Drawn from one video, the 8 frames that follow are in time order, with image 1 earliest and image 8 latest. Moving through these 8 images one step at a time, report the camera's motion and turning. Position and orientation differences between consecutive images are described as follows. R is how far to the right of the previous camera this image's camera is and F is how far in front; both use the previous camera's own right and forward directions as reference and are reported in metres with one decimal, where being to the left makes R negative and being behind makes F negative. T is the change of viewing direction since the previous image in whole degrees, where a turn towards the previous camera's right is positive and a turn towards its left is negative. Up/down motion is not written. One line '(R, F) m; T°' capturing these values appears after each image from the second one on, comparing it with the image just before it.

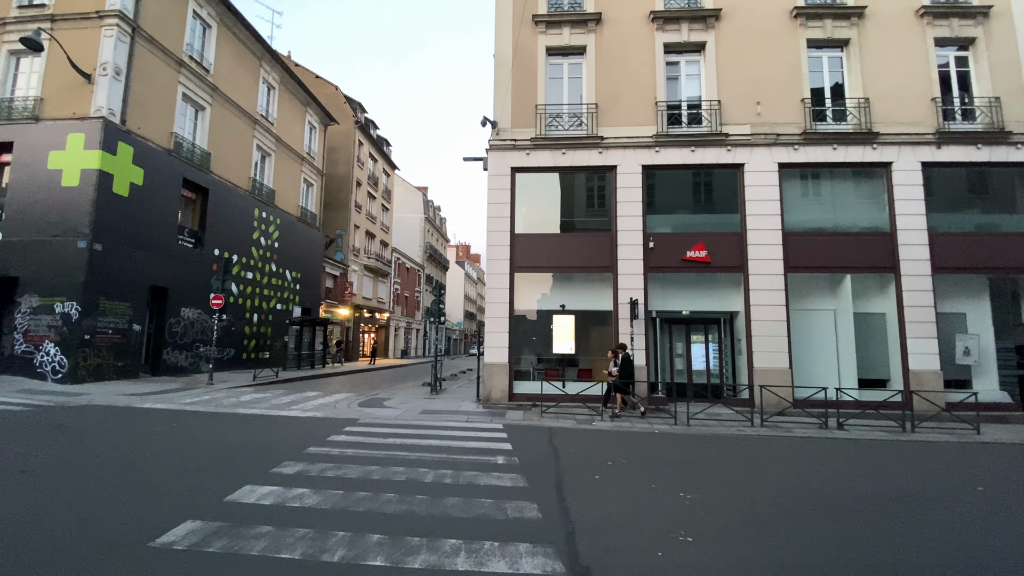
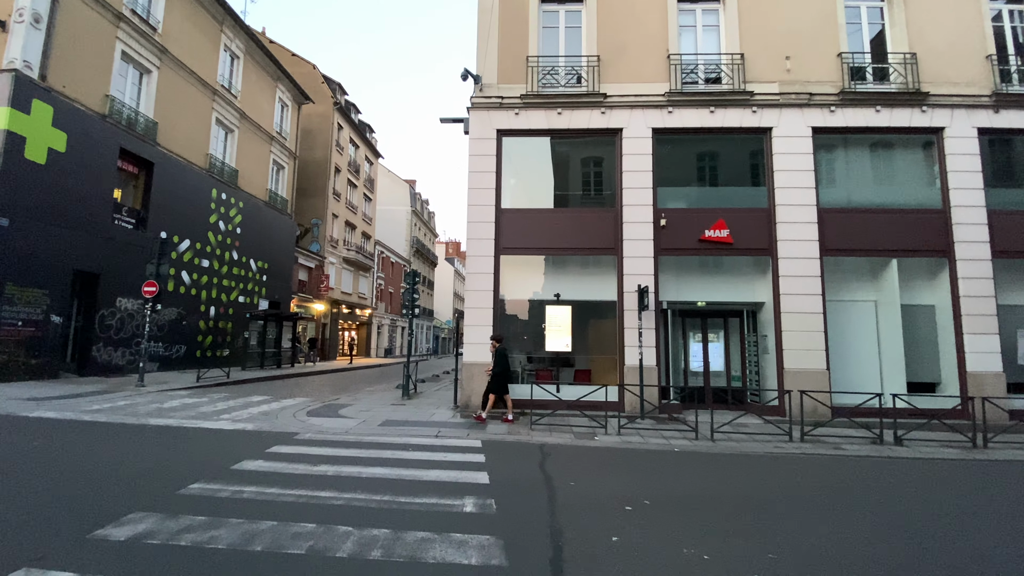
(+0.2, +2.2) m; +1°
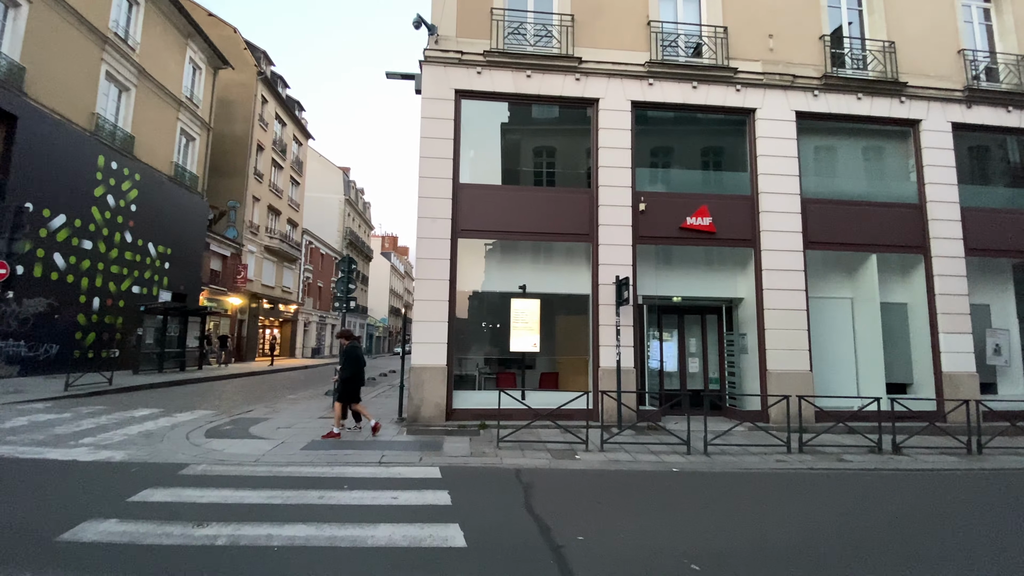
(-0.4, +1.7) m; +8°
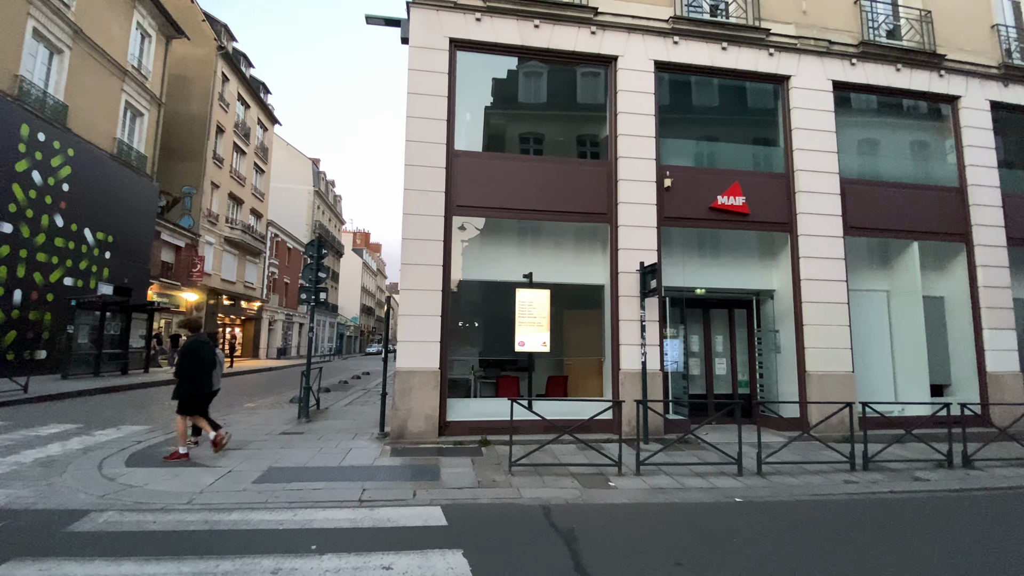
(-0.6, +1.6) m; +3°
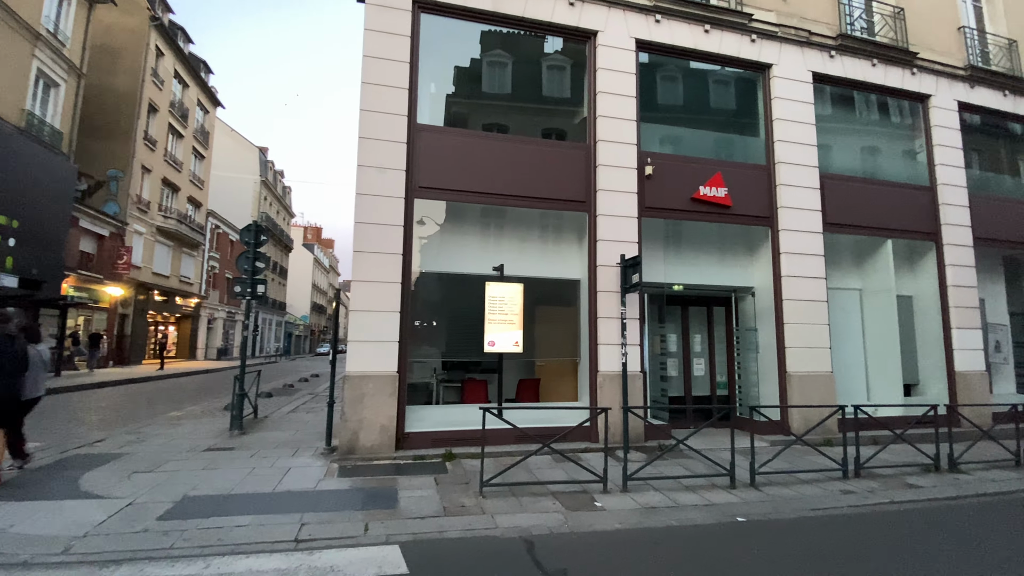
(-0.2, +0.9) m; +5°
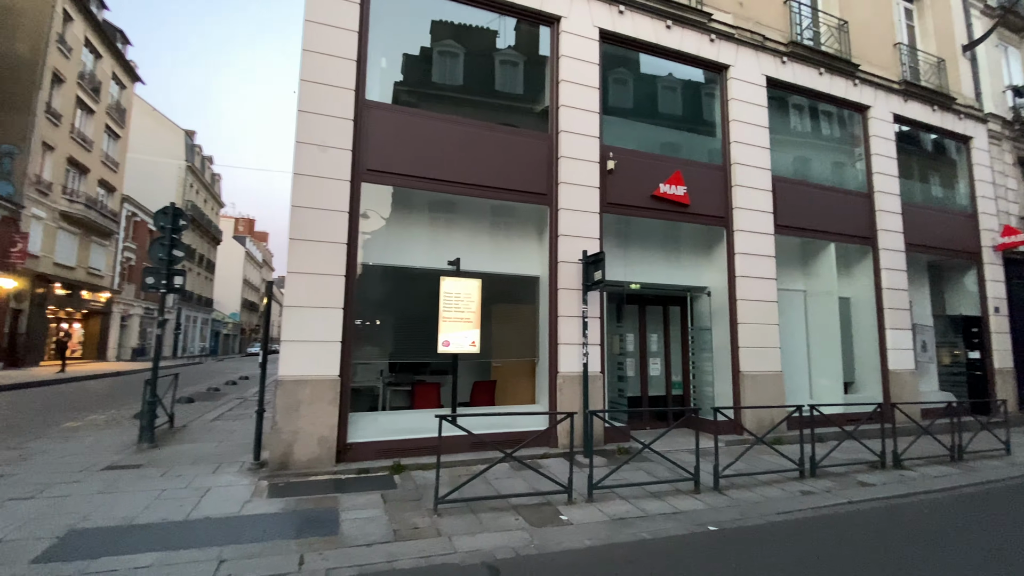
(-0.2, +0.5) m; +7°
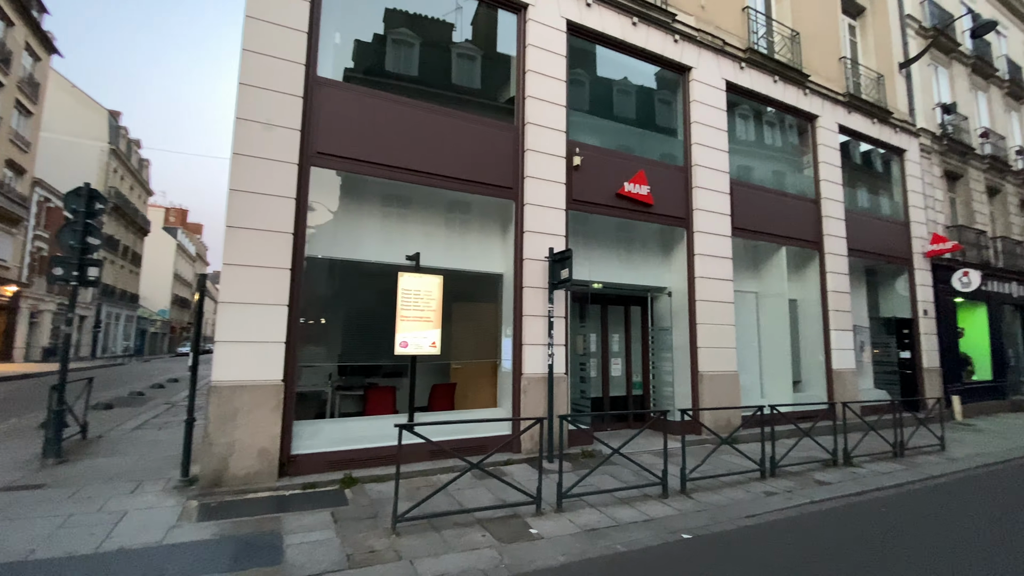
(-0.2, +0.4) m; +6°
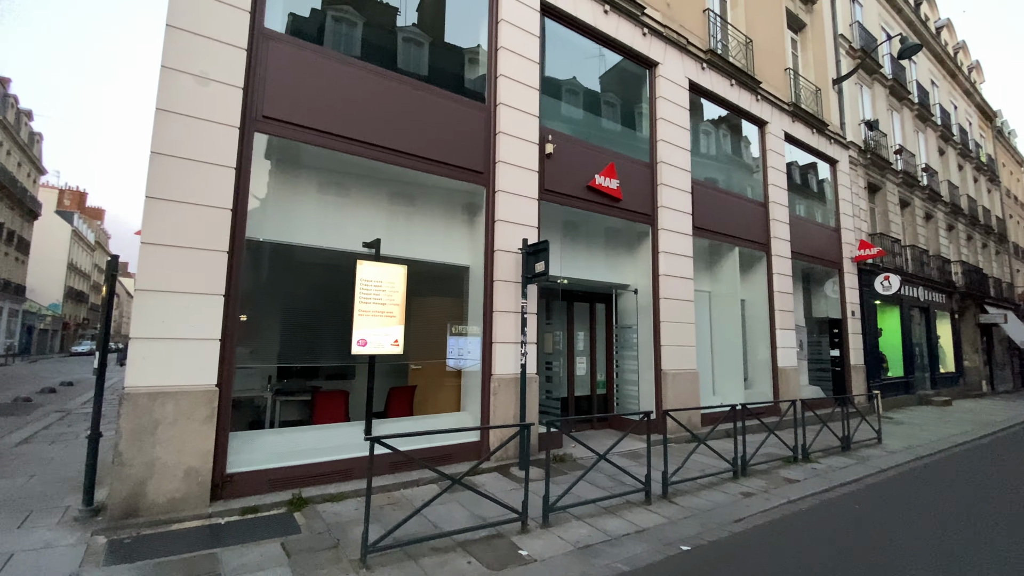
(-0.5, +0.6) m; +8°
